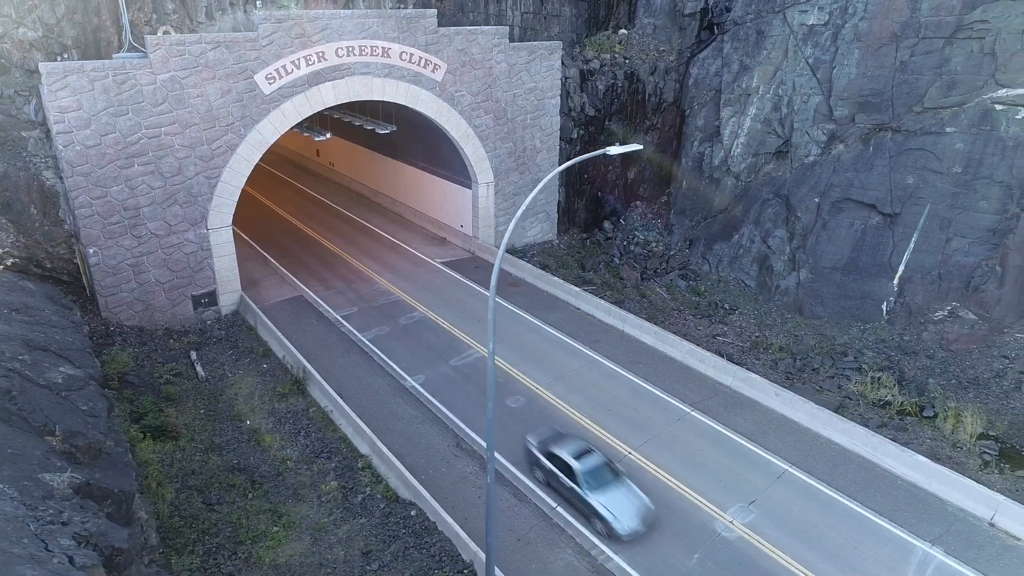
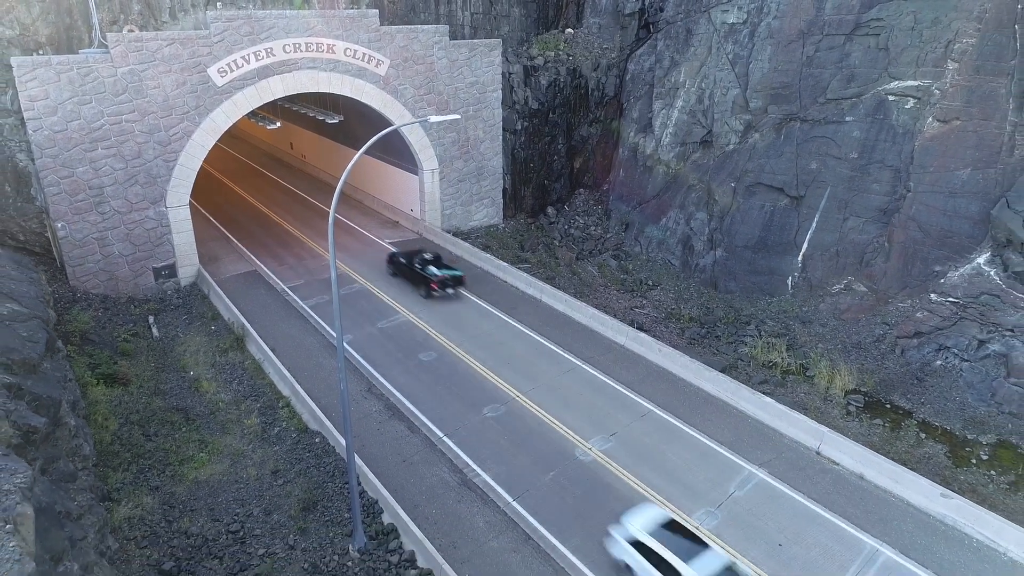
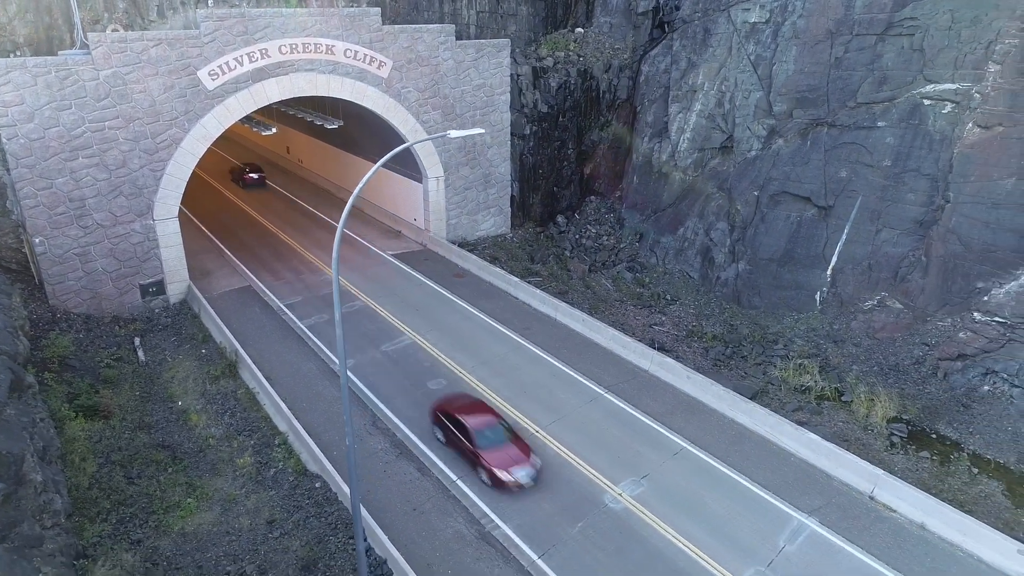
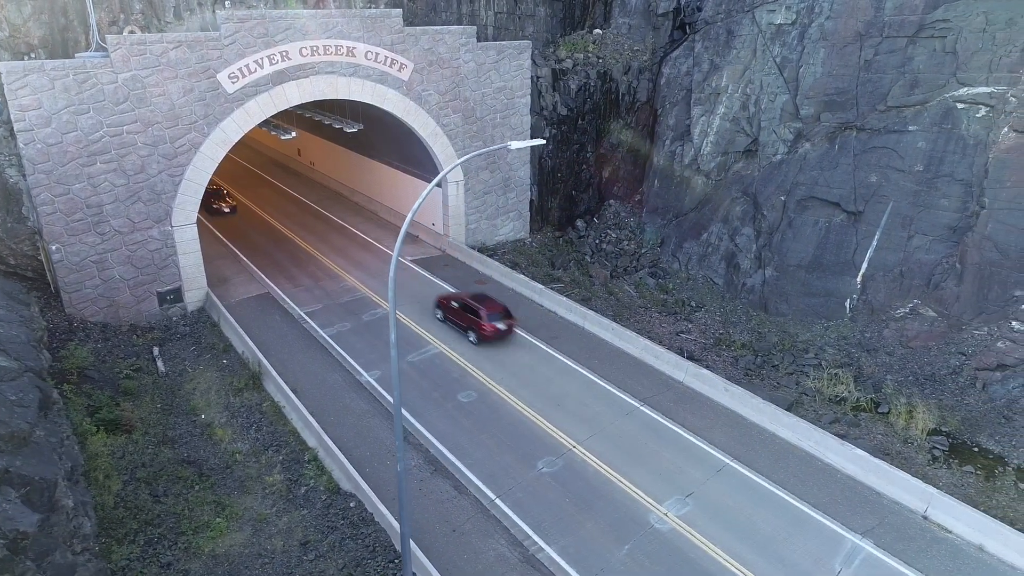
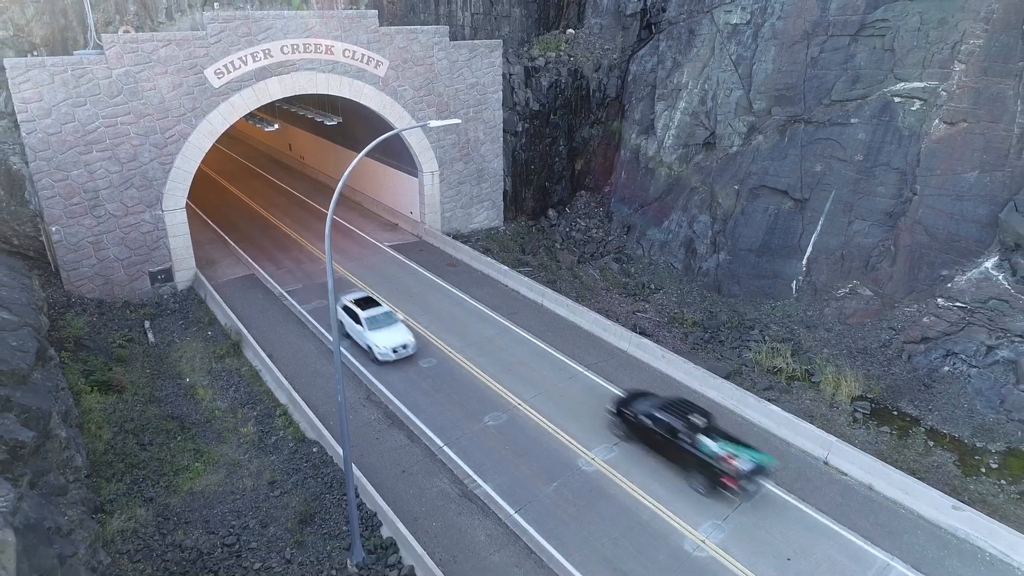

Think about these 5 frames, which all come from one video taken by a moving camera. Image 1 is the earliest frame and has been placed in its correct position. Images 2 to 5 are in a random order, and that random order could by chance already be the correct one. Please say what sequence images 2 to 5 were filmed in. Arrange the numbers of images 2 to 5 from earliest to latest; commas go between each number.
4, 3, 5, 2
